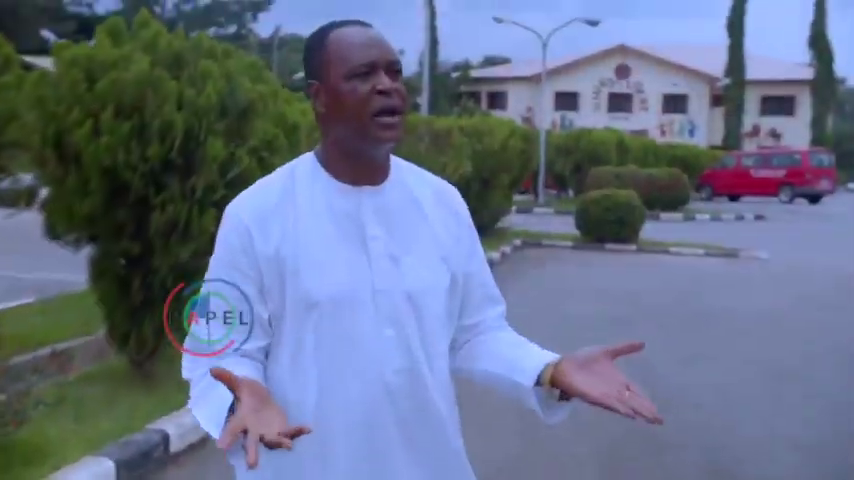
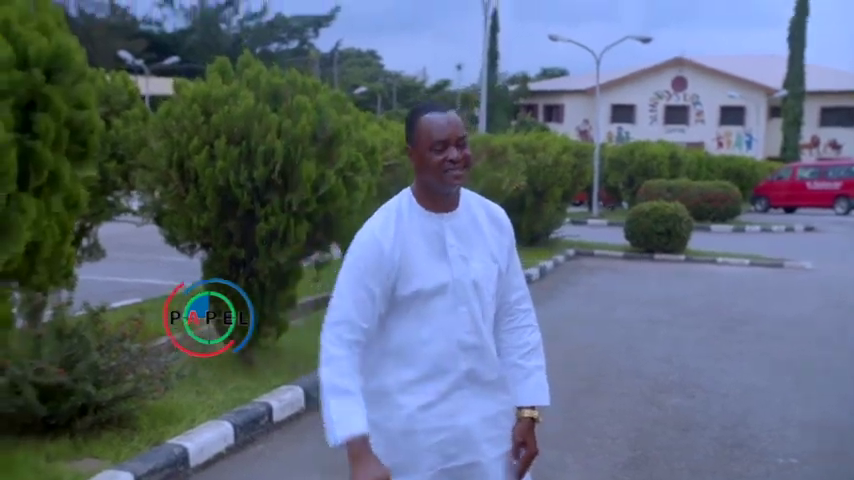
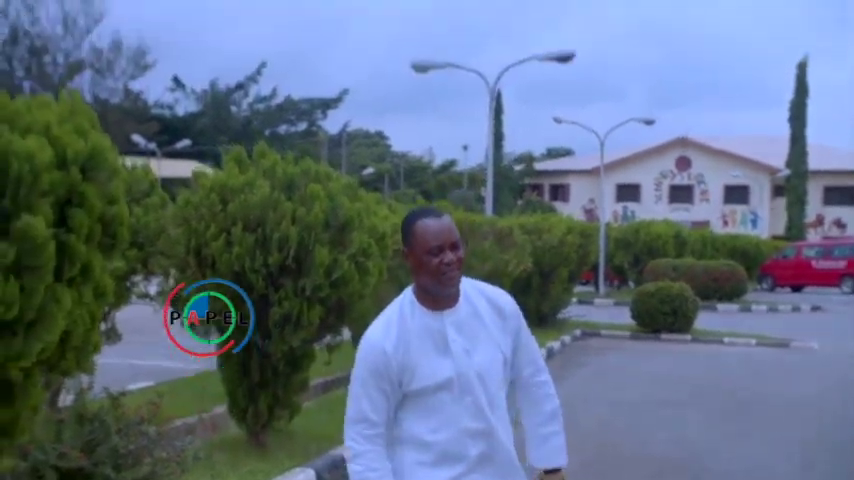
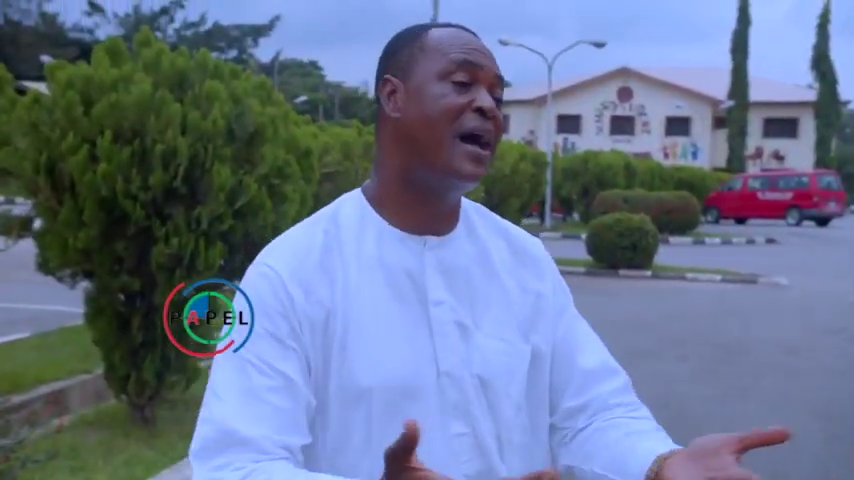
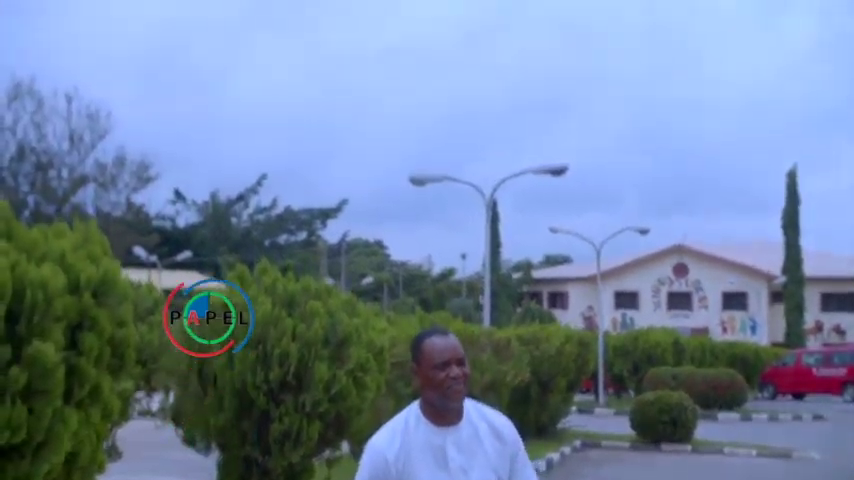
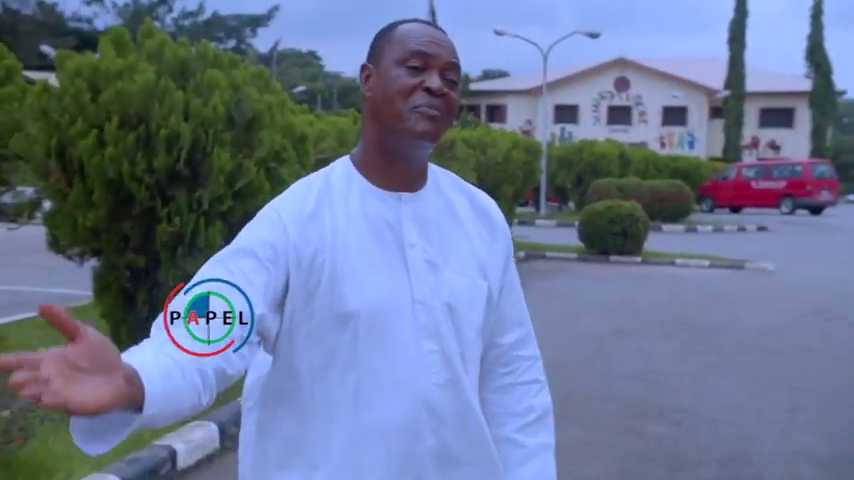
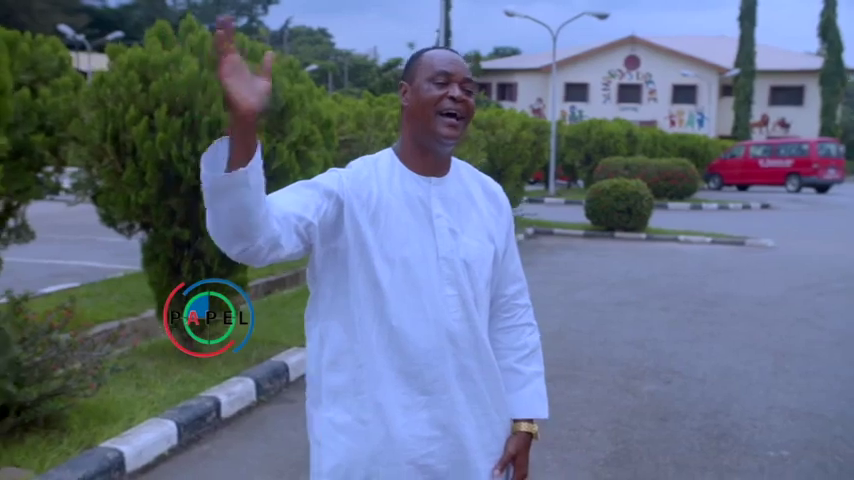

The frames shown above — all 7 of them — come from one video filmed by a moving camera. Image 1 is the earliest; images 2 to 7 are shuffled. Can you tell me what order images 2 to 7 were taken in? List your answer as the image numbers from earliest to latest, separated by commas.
4, 6, 7, 2, 3, 5
